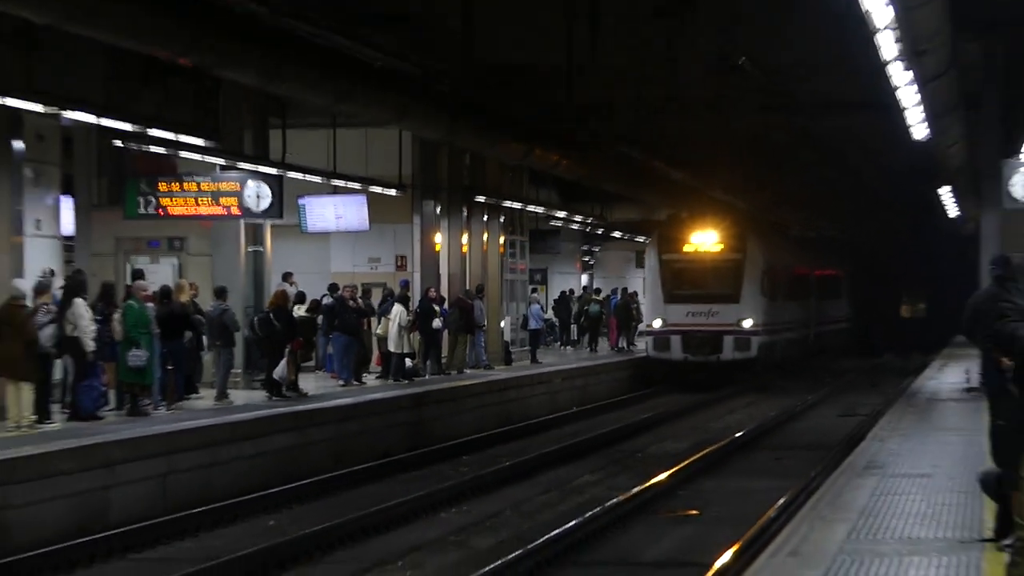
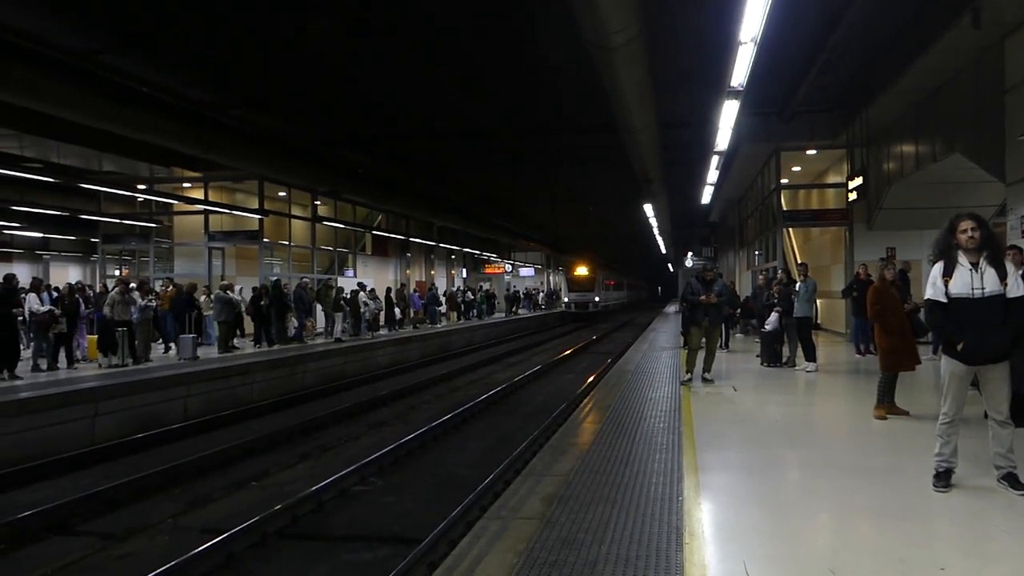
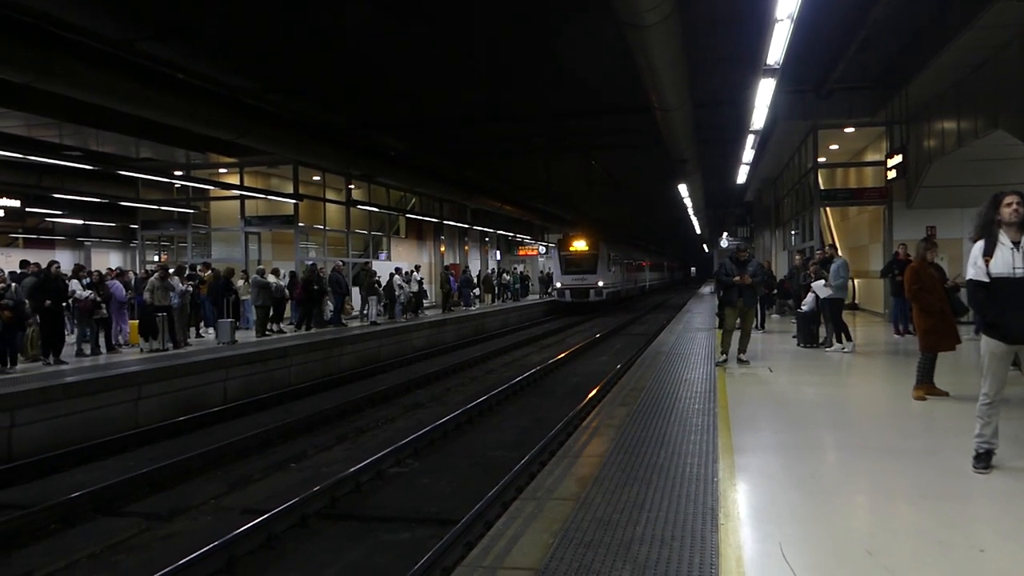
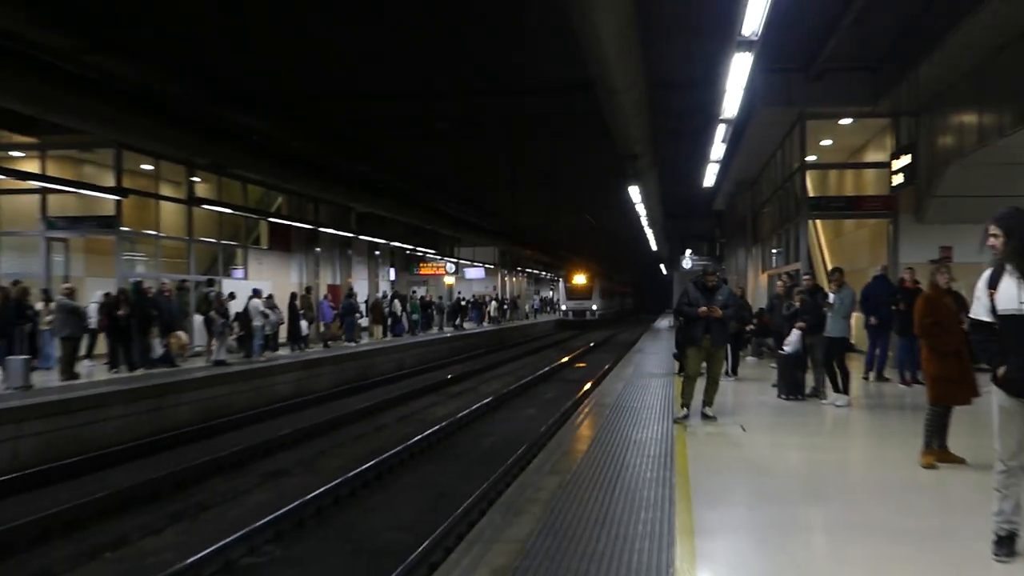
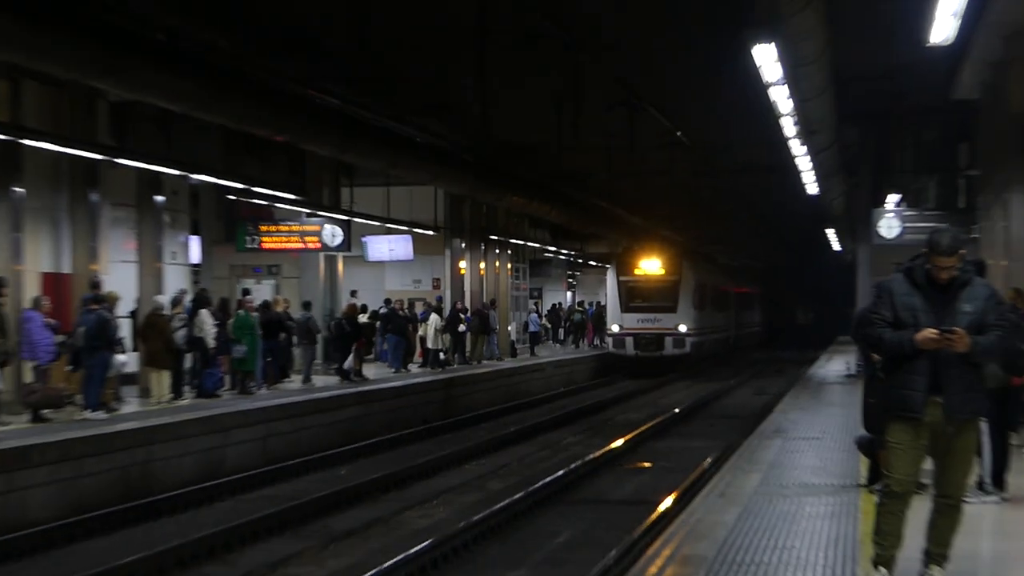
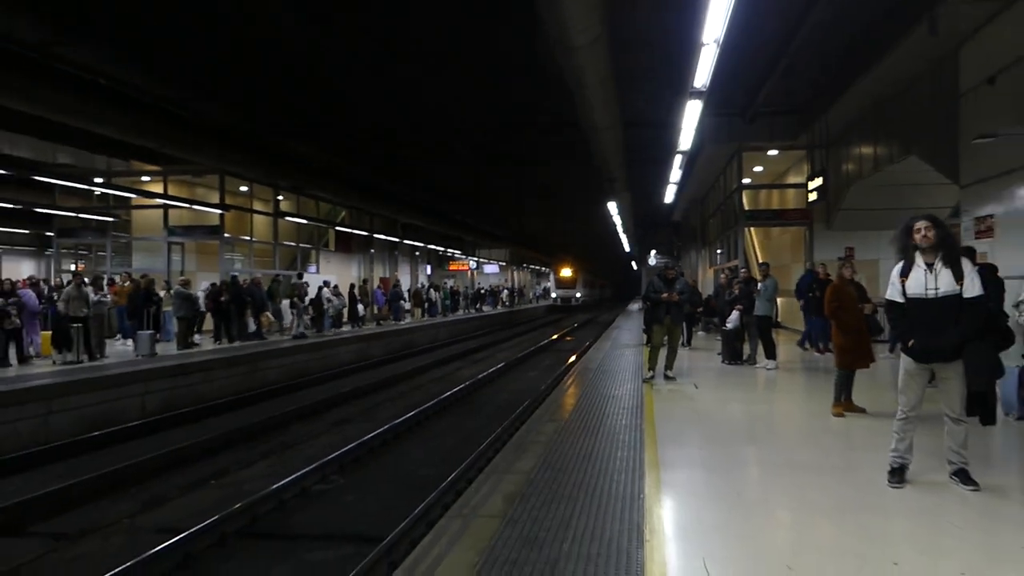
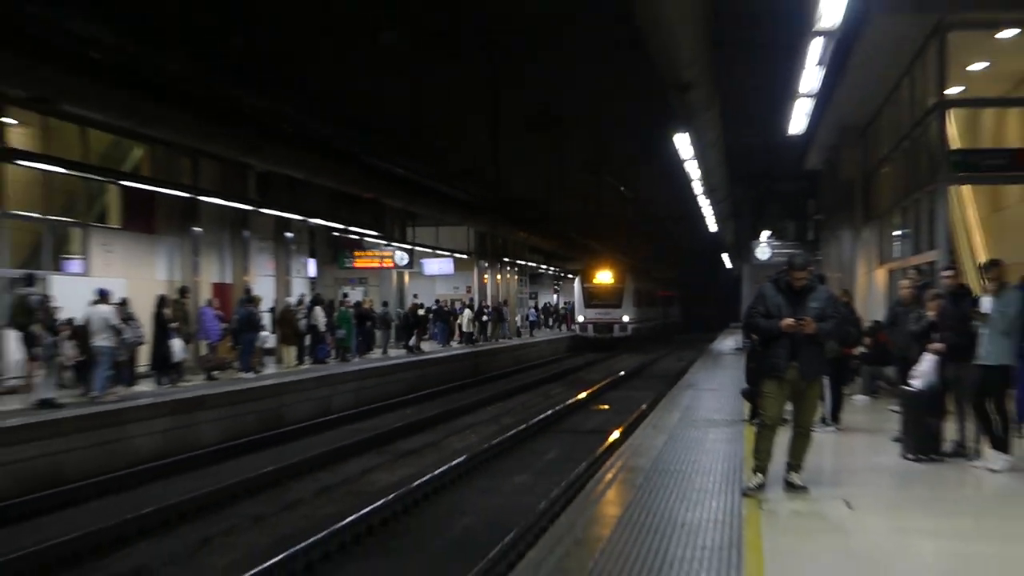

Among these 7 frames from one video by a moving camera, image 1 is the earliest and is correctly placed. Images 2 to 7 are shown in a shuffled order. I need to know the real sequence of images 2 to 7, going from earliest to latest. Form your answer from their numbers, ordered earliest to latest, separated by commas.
5, 7, 4, 6, 2, 3
